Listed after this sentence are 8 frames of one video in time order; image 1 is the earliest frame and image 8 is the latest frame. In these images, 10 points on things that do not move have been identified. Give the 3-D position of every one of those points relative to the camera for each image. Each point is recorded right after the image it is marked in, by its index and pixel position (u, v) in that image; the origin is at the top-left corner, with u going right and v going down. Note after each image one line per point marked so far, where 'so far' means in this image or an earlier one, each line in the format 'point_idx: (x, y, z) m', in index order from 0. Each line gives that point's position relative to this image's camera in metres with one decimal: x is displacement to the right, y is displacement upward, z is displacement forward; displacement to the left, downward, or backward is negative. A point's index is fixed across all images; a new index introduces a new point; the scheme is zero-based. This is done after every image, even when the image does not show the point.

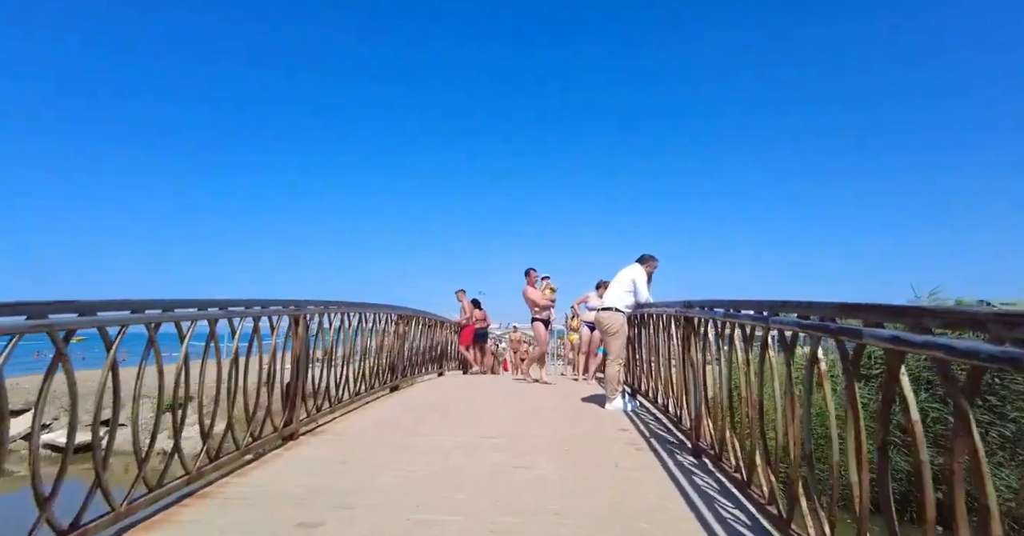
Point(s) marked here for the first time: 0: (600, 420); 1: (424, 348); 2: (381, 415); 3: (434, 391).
0: (+1.0, -1.8, +5.4) m
1: (-1.8, -1.7, +9.6) m
2: (-1.7, -1.9, +5.9) m
3: (-1.4, -2.2, +8.3) m
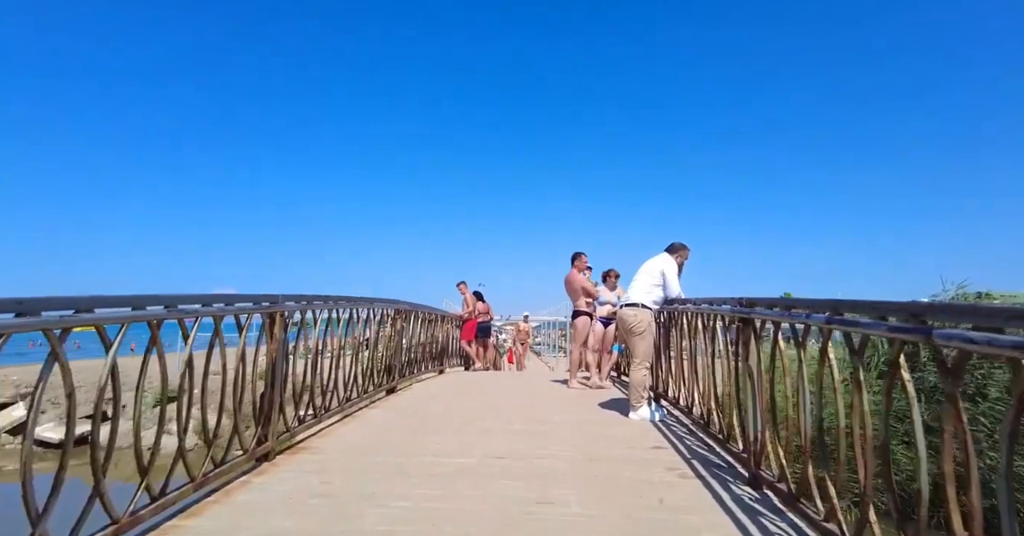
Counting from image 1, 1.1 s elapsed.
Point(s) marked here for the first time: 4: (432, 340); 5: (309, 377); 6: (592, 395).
0: (+1.2, -1.7, +4.8) m
1: (-1.7, -1.5, +9.0) m
2: (-1.6, -1.7, +5.2) m
3: (-1.3, -2.0, +7.7) m
4: (-1.6, -1.5, +9.4) m
5: (-2.1, -1.1, +4.6) m
6: (+1.3, -2.0, +7.3) m
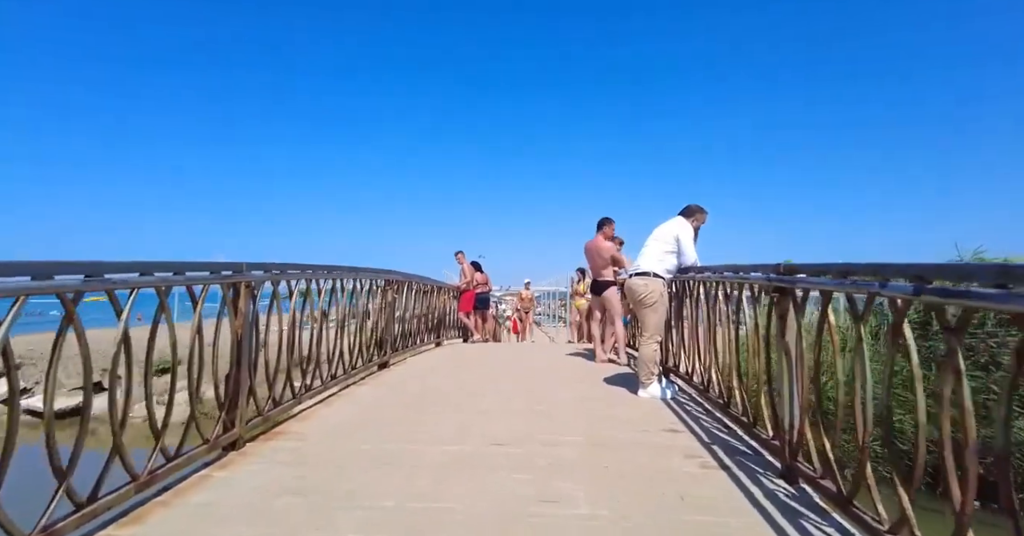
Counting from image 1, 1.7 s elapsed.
0: (+1.2, -1.3, +4.4) m
1: (-1.7, -0.9, +8.6) m
2: (-1.6, -1.4, +4.9) m
3: (-1.3, -1.5, +7.3) m
4: (-1.7, -0.9, +9.0) m
5: (-2.1, -0.8, +4.2) m
6: (+1.3, -1.5, +7.0) m
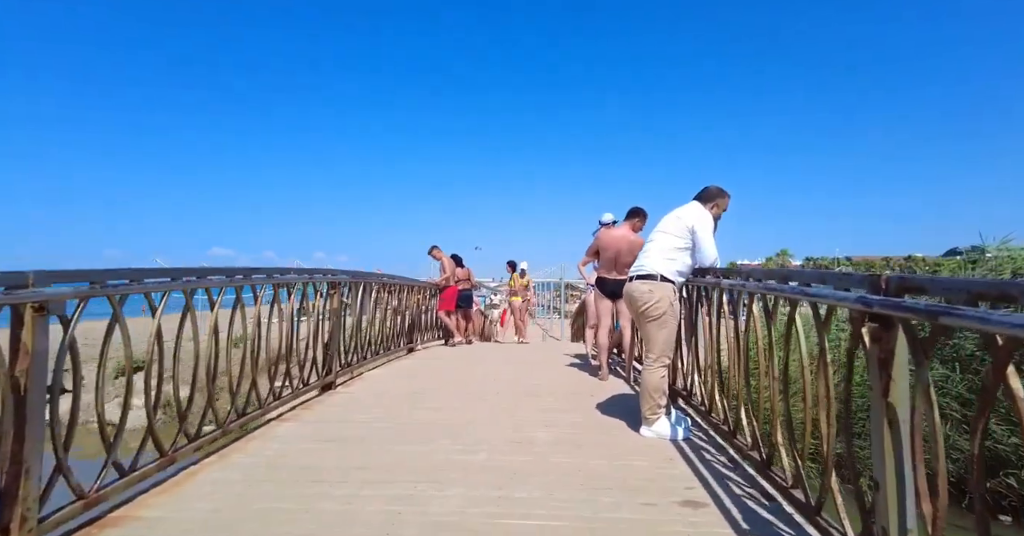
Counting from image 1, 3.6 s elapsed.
0: (+0.9, -1.4, +3.3) m
1: (-2.0, -0.8, +7.5) m
2: (-1.9, -1.4, +3.8) m
3: (-1.6, -1.5, +6.2) m
4: (-2.0, -0.8, +7.9) m
5: (-2.3, -0.8, +3.1) m
6: (+1.0, -1.5, +5.9) m
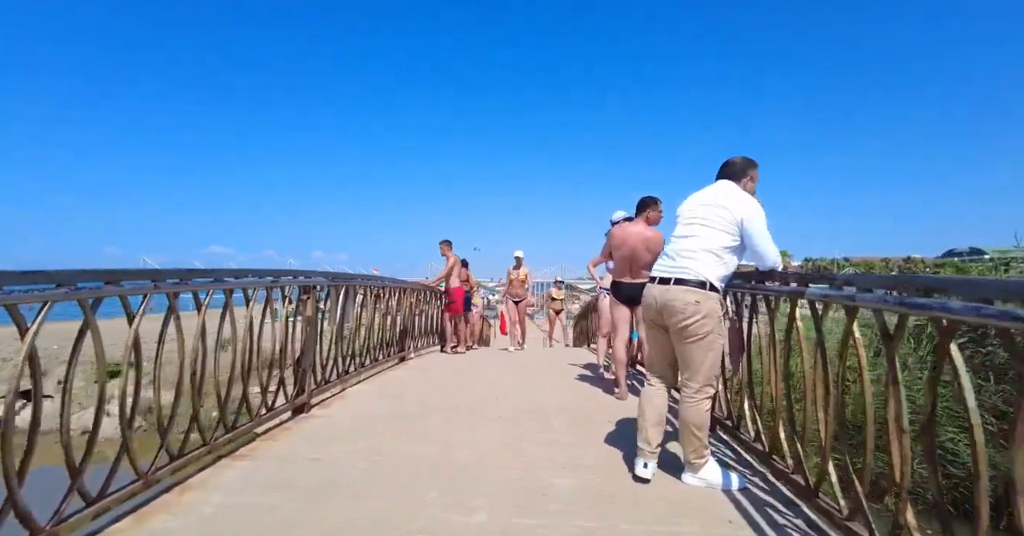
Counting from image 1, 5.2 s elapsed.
0: (+0.9, -1.4, +2.6) m
1: (-1.9, -0.8, +6.7) m
2: (-1.8, -1.4, +3.0) m
3: (-1.6, -1.5, +5.5) m
4: (-1.9, -0.8, +7.1) m
5: (-2.3, -0.8, +2.4) m
6: (+1.0, -1.5, +5.2) m
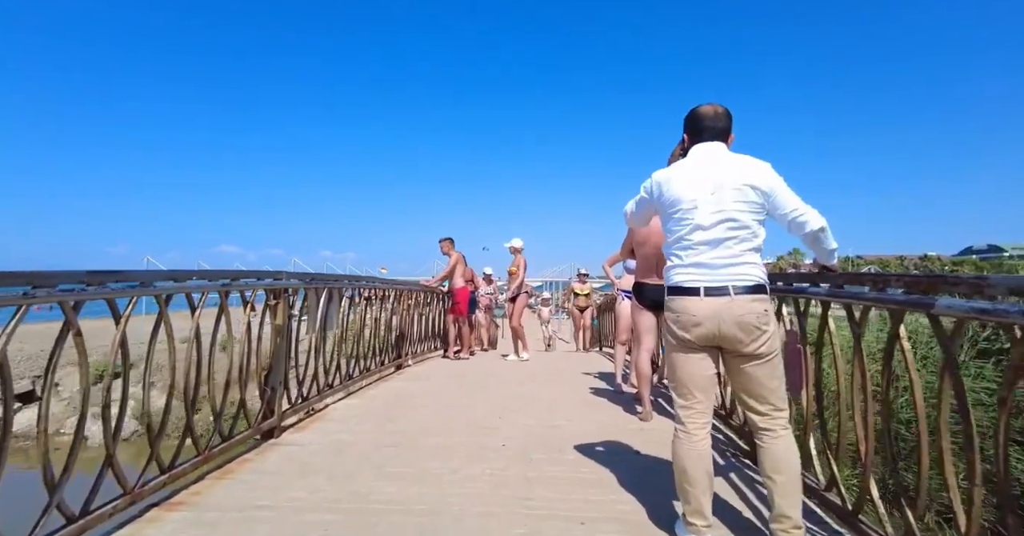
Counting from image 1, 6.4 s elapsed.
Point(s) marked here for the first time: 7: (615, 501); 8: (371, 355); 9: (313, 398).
0: (+1.0, -1.4, +1.9) m
1: (-1.8, -0.8, +6.1) m
2: (-1.8, -1.4, +2.4) m
3: (-1.5, -1.5, +4.8) m
4: (-1.8, -0.8, +6.5) m
5: (-2.3, -0.8, +1.7) m
6: (+1.1, -1.5, +4.5) m
7: (+0.6, -1.4, +2.8) m
8: (-1.9, -1.2, +6.1) m
9: (-1.9, -1.3, +4.5) m
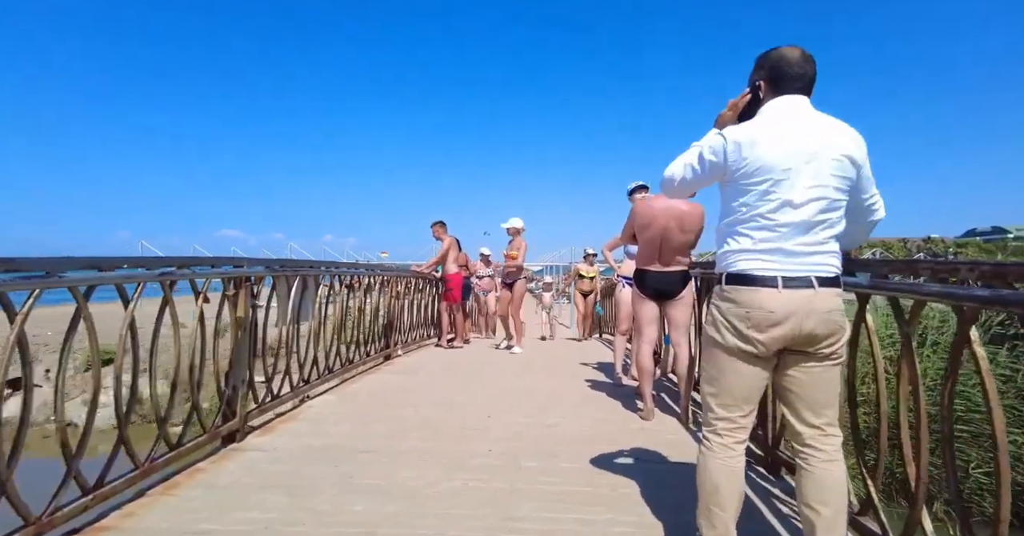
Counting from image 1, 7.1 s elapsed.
0: (+0.9, -1.3, +1.5) m
1: (-1.9, -0.6, +5.7) m
2: (-1.9, -1.4, +2.1) m
3: (-1.6, -1.3, +4.5) m
4: (-1.9, -0.6, +6.1) m
5: (-2.4, -0.8, +1.4) m
6: (+1.0, -1.4, +4.1) m
7: (+0.5, -1.4, +2.5) m
8: (-1.9, -1.0, +5.7) m
9: (-2.0, -1.1, +4.1) m
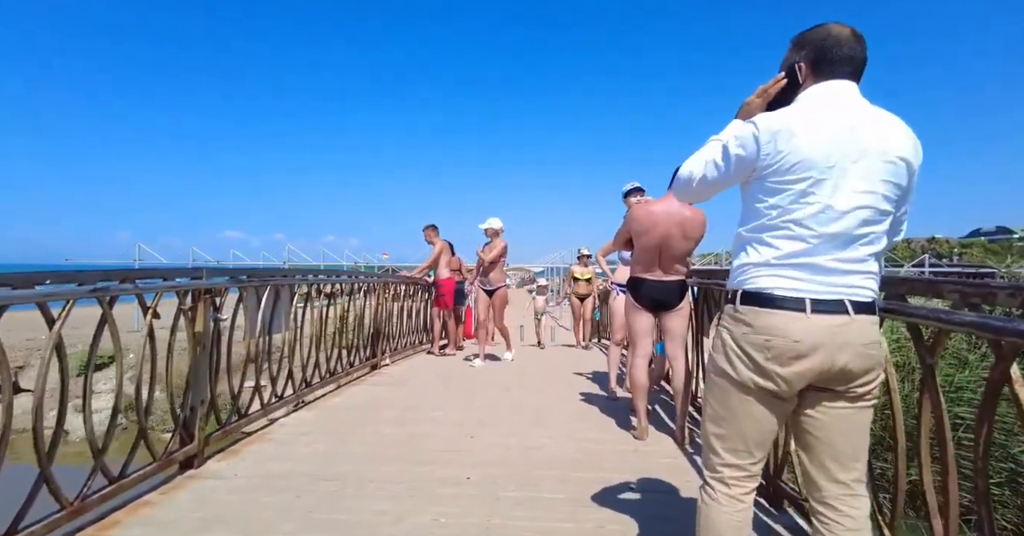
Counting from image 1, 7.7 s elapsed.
0: (+0.7, -1.4, +1.3) m
1: (-2.0, -0.7, +5.5) m
2: (-2.0, -1.4, +1.8) m
3: (-1.7, -1.4, +4.2) m
4: (-2.0, -0.7, +5.9) m
5: (-2.5, -0.9, +1.1) m
6: (+0.9, -1.4, +3.9) m
7: (+0.4, -1.4, +2.2) m
8: (-2.1, -1.0, +5.5) m
9: (-2.1, -1.2, +3.9) m
